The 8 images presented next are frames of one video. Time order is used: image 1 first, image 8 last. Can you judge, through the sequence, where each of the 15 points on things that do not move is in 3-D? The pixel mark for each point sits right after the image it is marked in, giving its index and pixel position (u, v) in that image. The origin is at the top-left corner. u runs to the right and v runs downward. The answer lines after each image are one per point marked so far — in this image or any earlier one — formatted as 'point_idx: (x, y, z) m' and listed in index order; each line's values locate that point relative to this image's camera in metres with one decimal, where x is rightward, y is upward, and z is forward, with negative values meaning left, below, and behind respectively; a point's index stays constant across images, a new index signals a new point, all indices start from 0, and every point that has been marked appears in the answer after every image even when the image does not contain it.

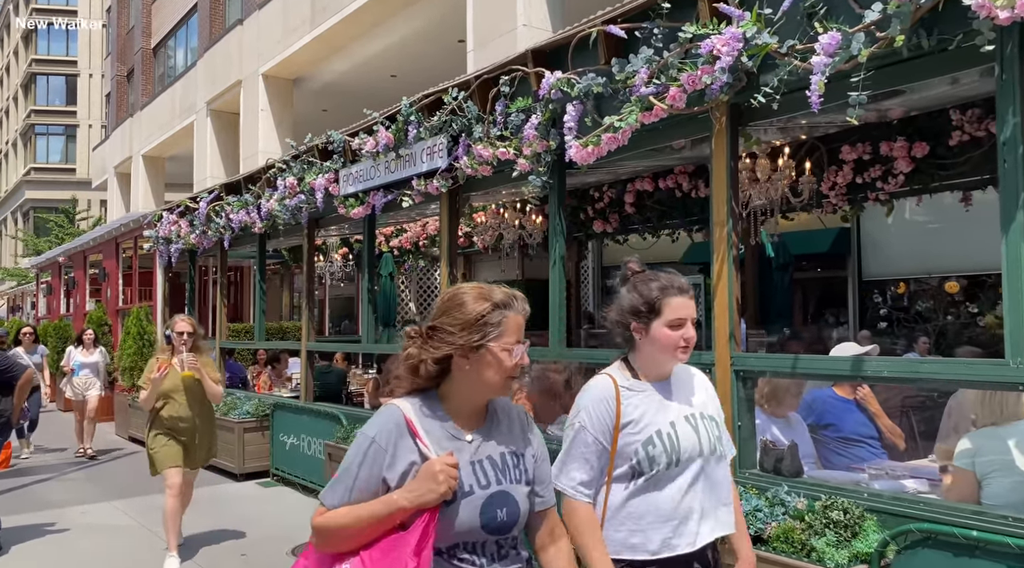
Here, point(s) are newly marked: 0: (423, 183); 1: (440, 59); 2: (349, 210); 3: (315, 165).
0: (-0.7, +0.7, +6.4) m
1: (-1.5, +4.6, +17.7) m
2: (-1.4, +0.6, +7.4) m
3: (-1.8, +1.1, +7.9) m
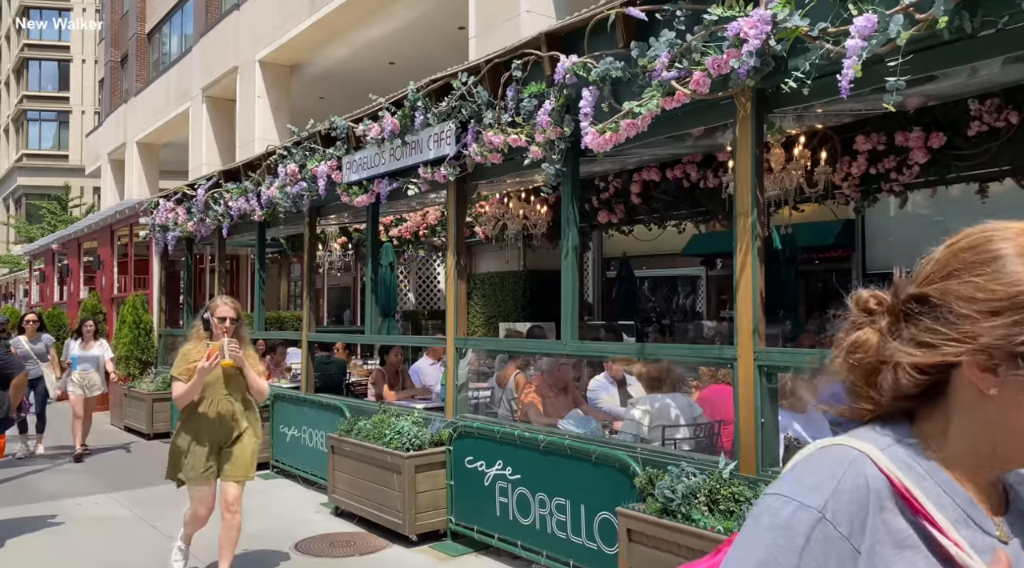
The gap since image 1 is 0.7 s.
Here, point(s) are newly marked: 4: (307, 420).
0: (-0.6, +0.8, +6.2) m
1: (-1.5, +4.8, +17.5) m
2: (-1.3, +0.7, +7.3) m
3: (-1.7, +1.2, +7.7) m
4: (-1.9, -1.2, +7.8) m
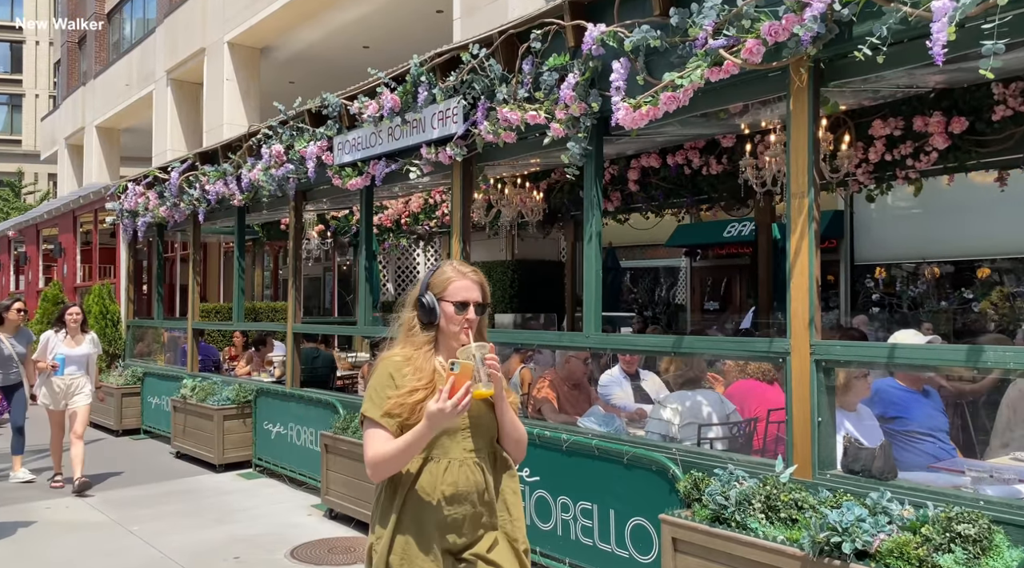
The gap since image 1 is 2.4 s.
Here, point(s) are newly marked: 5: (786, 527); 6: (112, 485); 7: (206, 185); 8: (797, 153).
0: (-0.5, +0.9, +5.9) m
1: (-1.9, +5.0, +17.0) m
2: (-1.3, +0.8, +6.8) m
3: (-1.7, +1.3, +7.3) m
4: (-1.9, -1.1, +7.4) m
5: (+1.1, -1.0, +3.4) m
6: (-3.5, -1.8, +7.7) m
7: (-3.2, +1.0, +8.9) m
8: (+1.2, +0.6, +3.8) m
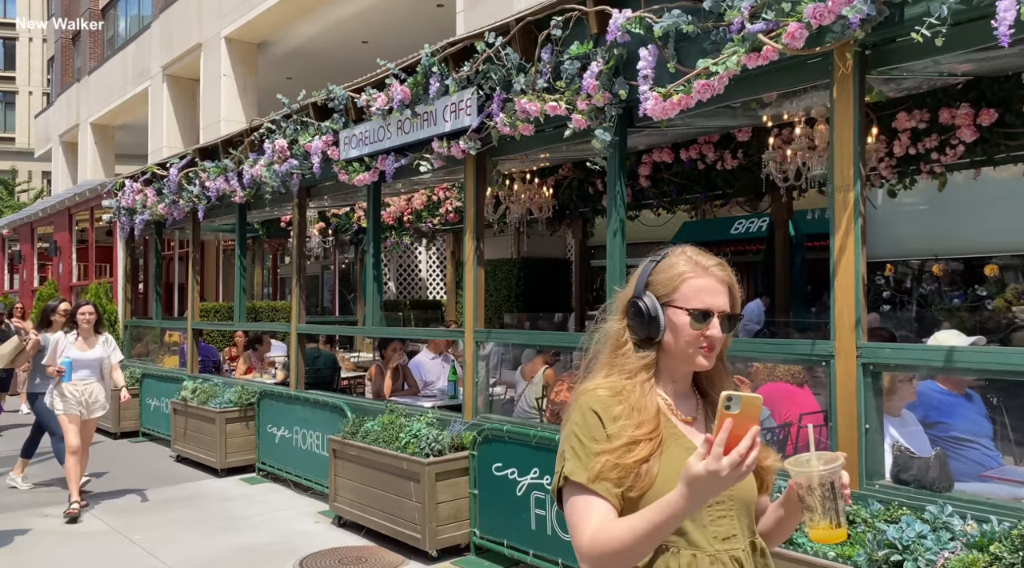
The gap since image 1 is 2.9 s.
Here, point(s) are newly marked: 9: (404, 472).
0: (-0.4, +0.9, +5.6) m
1: (-1.9, +5.0, +16.8) m
2: (-1.2, +0.8, +6.6) m
3: (-1.6, +1.3, +7.0) m
4: (-1.8, -1.1, +7.2) m
5: (+1.2, -1.0, +3.2) m
6: (-3.4, -1.8, +7.4) m
7: (-3.1, +1.0, +8.7) m
8: (+1.4, +0.6, +3.5) m
9: (-0.7, -1.2, +5.3) m
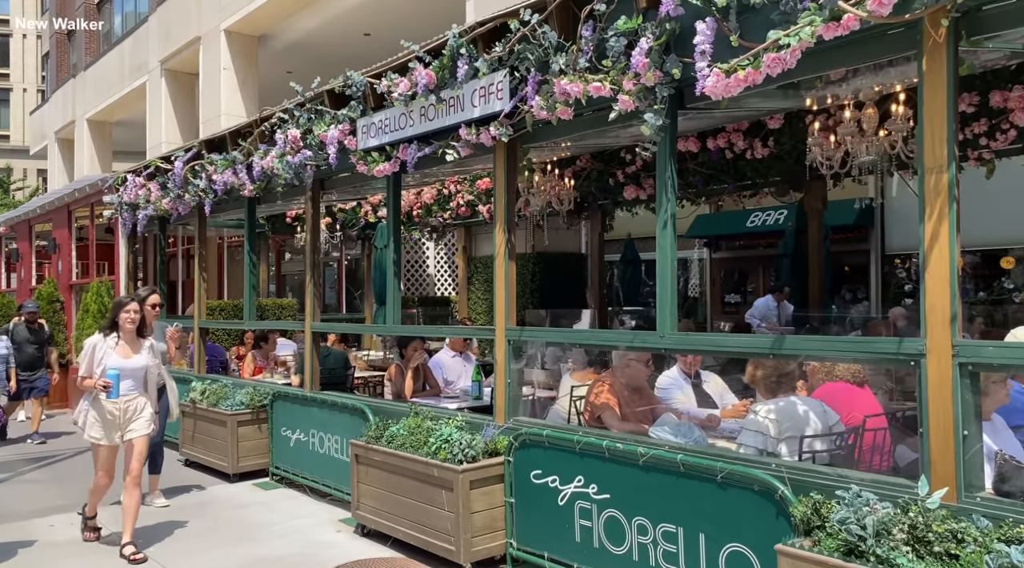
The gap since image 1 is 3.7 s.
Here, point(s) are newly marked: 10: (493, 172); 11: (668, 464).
0: (-0.2, +0.9, +5.3) m
1: (-1.7, +5.1, +16.4) m
2: (-1.0, +0.9, +6.3) m
3: (-1.5, +1.3, +6.7) m
4: (-1.6, -1.1, +6.8) m
5: (+1.4, -0.9, +2.9) m
6: (-3.2, -1.8, +7.1) m
7: (-2.9, +1.1, +8.4) m
8: (+1.6, +0.6, +3.2) m
9: (-0.4, -1.1, +5.0) m
10: (-0.1, +0.7, +5.4) m
11: (+0.7, -0.8, +3.9) m
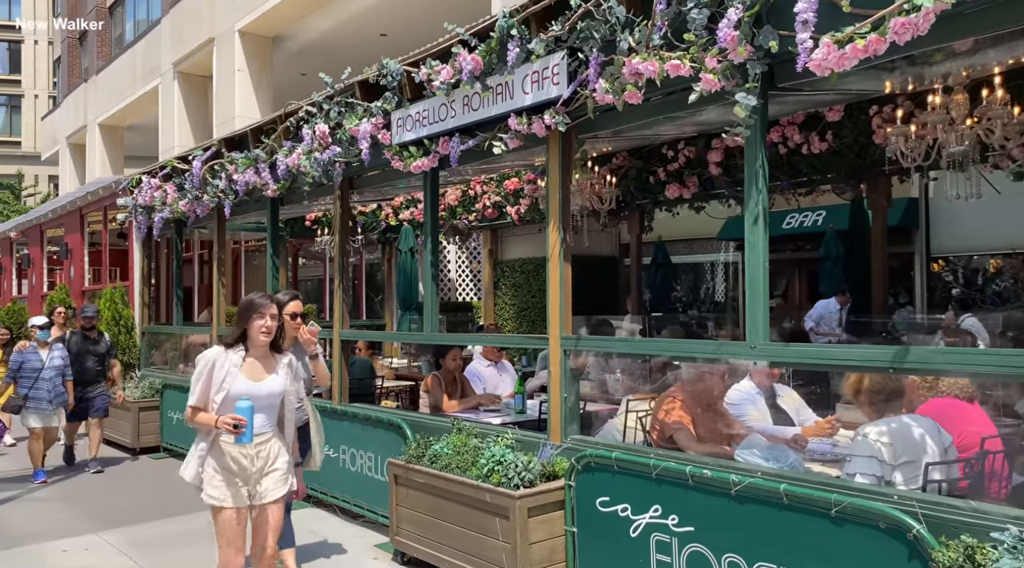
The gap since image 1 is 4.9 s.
0: (+0.1, +0.9, +4.8) m
1: (-1.3, +5.0, +16.0) m
2: (-0.7, +0.8, +5.8) m
3: (-1.1, +1.3, +6.2) m
4: (-1.2, -1.1, +6.4) m
5: (+1.7, -0.9, +2.4) m
6: (-2.9, -1.8, +6.6) m
7: (-2.6, +1.0, +7.9) m
8: (+1.9, +0.6, +2.7) m
9: (-0.1, -1.2, +4.5) m
10: (+0.2, +0.7, +4.9) m
11: (+1.0, -0.8, +3.4) m
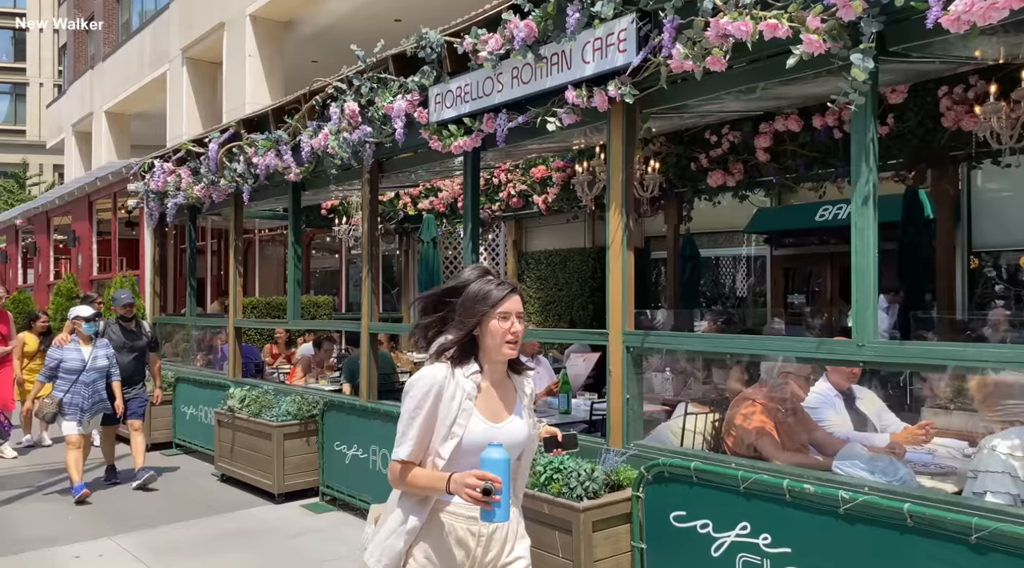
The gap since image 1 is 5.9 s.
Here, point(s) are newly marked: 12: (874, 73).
0: (+0.4, +1.0, +4.4) m
1: (-0.9, +5.2, +15.5) m
2: (-0.4, +0.9, +5.3) m
3: (-0.8, +1.4, +5.8) m
4: (-0.9, -1.1, +5.9) m
5: (+2.0, -0.9, +1.9) m
6: (-2.6, -1.7, +6.2) m
7: (-2.2, +1.1, +7.5) m
8: (+2.1, +0.6, +2.3) m
9: (+0.2, -1.1, +4.0) m
10: (+0.5, +0.7, +4.4) m
11: (+1.3, -0.8, +3.0) m
12: (+1.4, +0.8, +3.3) m
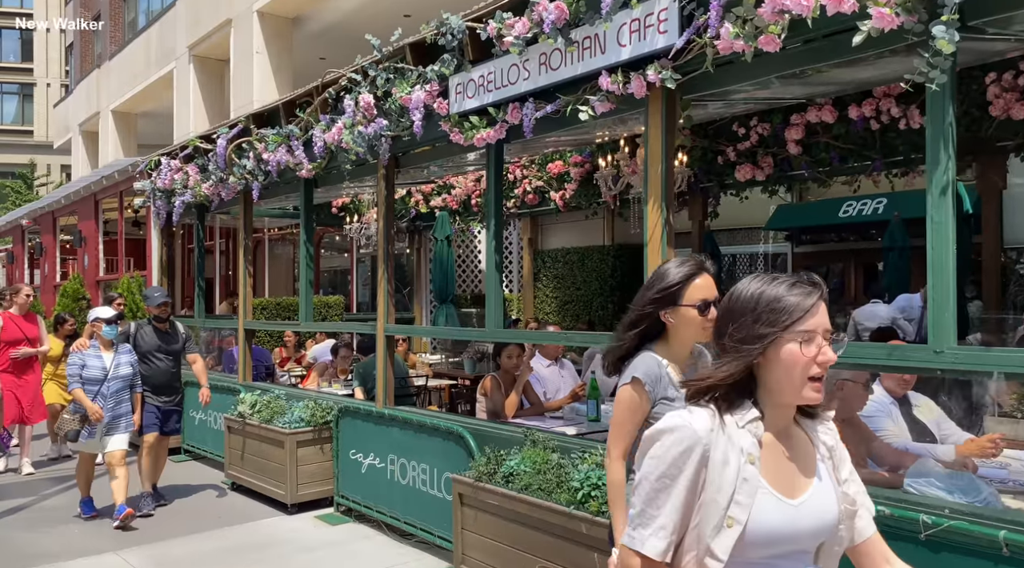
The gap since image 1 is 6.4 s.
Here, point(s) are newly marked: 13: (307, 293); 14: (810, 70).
0: (+0.5, +1.0, +4.0) m
1: (-0.7, +5.2, +15.2) m
2: (-0.2, +0.9, +5.0) m
3: (-0.7, +1.3, +5.5) m
4: (-0.8, -1.1, +5.6) m
5: (+2.1, -0.9, +1.6) m
6: (-2.4, -1.7, +5.9) m
7: (-2.1, +1.1, +7.2) m
8: (+2.3, +0.6, +1.9) m
9: (+0.3, -1.1, +3.7) m
10: (+0.6, +0.7, +4.1) m
11: (+1.4, -0.8, +2.7) m
12: (+1.5, +0.8, +3.0) m
13: (-1.8, -0.1, +7.5) m
14: (+1.3, +0.9, +3.7) m
